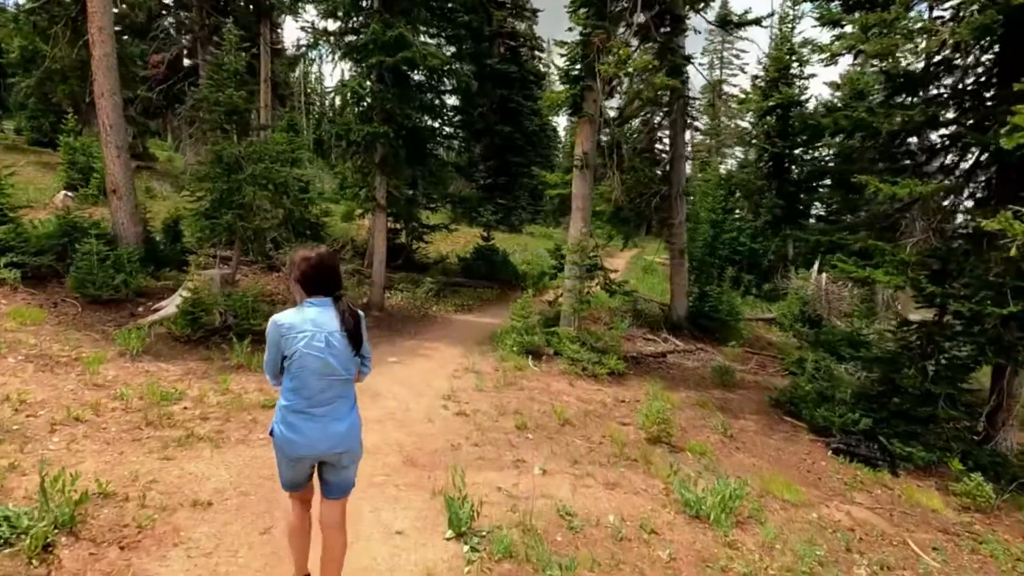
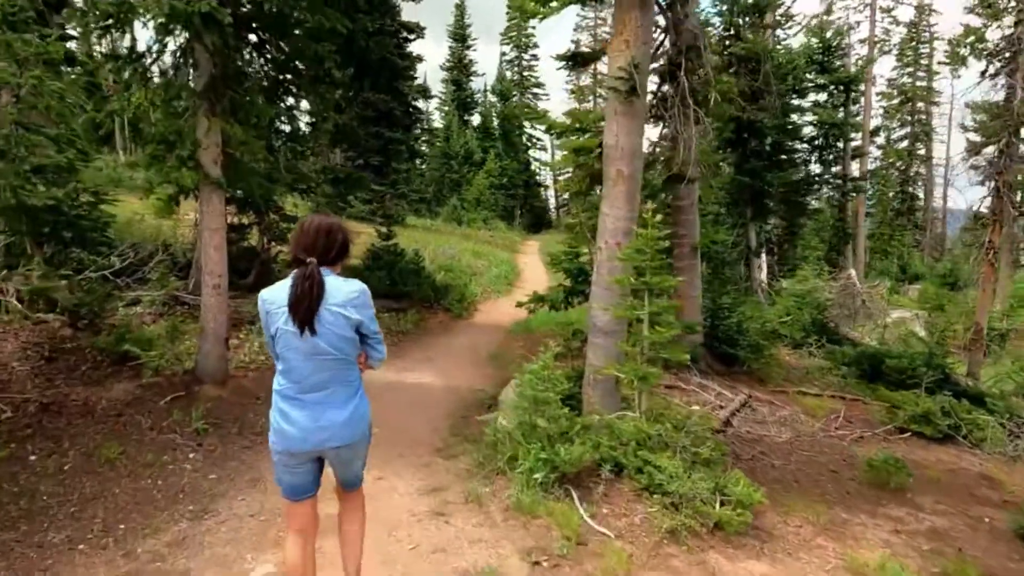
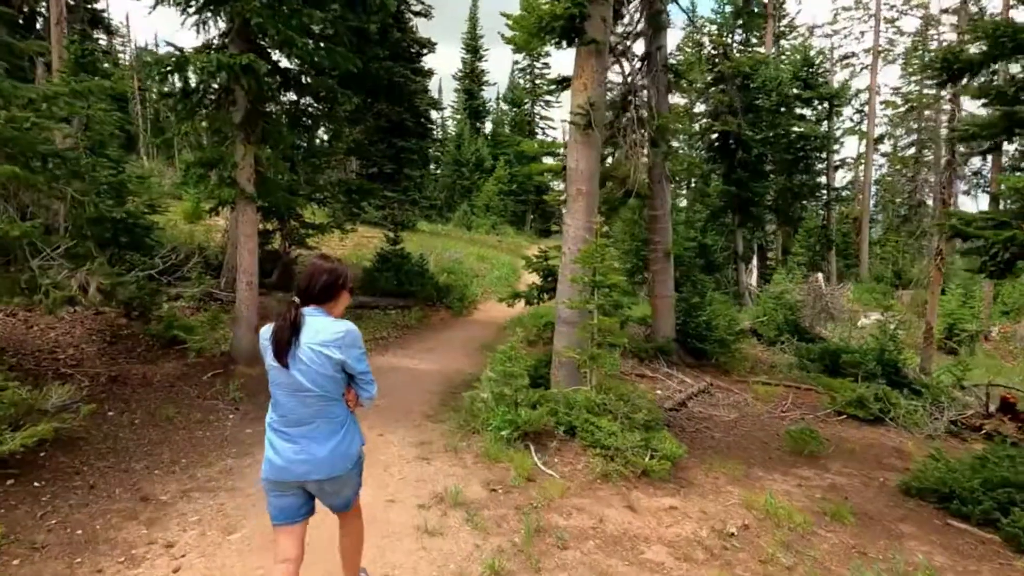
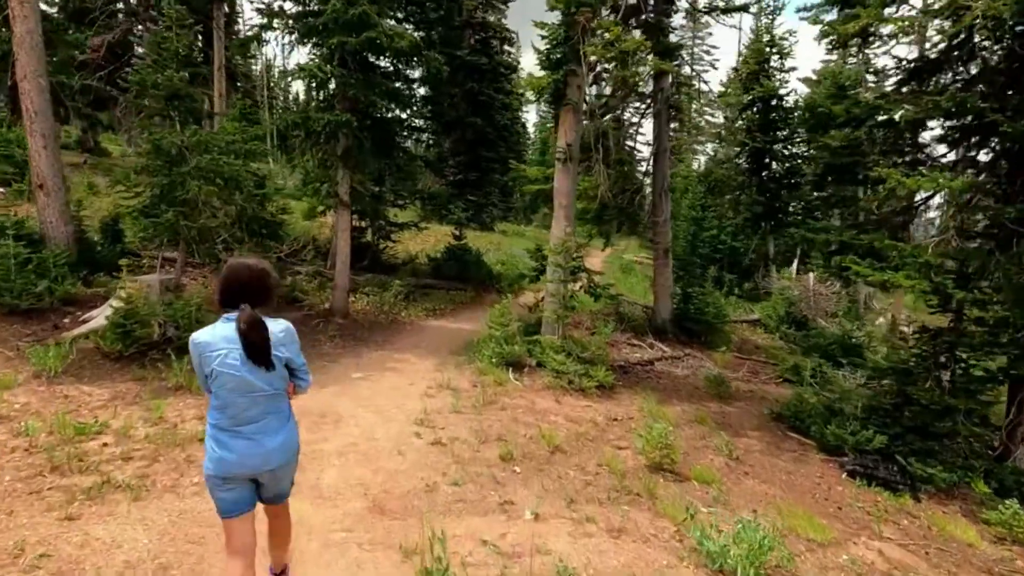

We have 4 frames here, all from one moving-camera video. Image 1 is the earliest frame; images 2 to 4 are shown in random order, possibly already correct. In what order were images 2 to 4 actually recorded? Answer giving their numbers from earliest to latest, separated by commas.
4, 3, 2
